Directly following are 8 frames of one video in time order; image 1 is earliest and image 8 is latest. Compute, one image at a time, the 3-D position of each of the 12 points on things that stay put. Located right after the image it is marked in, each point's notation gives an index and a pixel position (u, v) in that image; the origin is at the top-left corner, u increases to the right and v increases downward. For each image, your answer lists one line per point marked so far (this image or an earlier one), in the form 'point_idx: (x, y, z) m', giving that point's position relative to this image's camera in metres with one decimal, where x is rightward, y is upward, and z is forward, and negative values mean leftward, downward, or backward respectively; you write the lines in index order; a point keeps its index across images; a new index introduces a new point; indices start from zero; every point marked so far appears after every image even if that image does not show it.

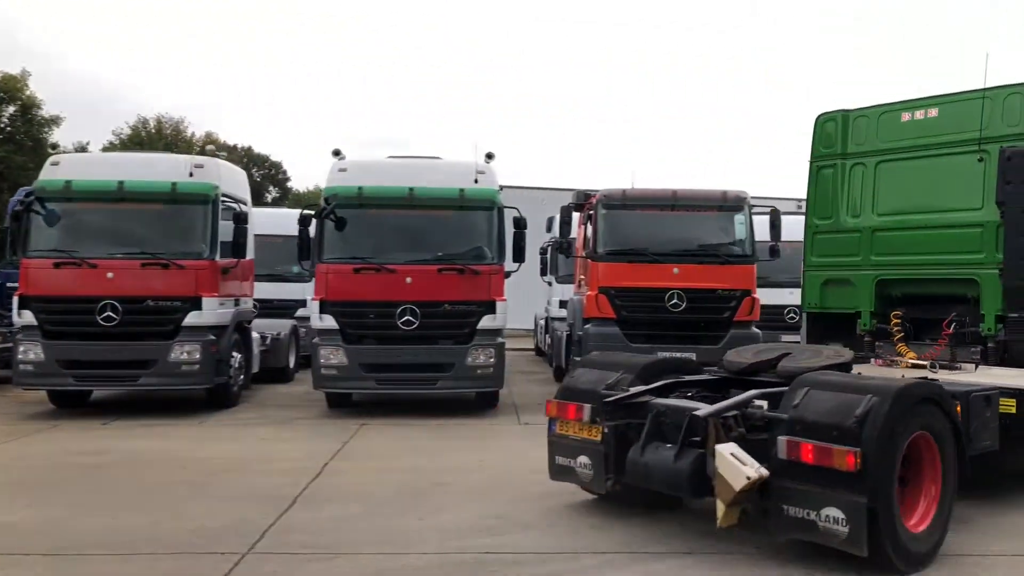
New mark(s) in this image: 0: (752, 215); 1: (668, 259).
0: (+2.9, +0.9, +10.3) m
1: (+2.0, +0.3, +10.0) m
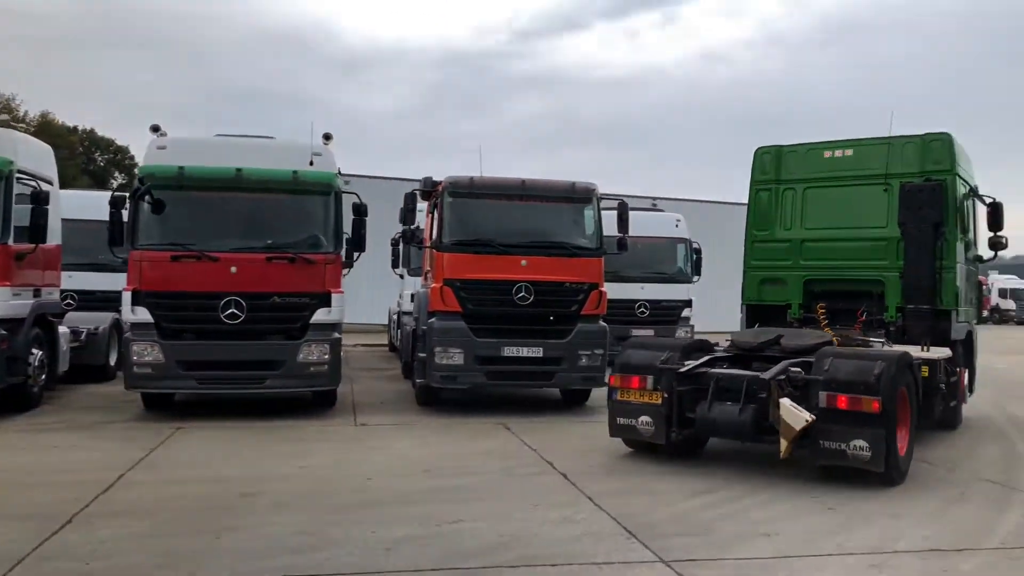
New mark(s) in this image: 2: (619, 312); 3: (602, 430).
0: (+1.0, +1.0, +10.1) m
1: (+0.2, +0.4, +9.7) m
2: (+2.0, -0.5, +16.2) m
3: (+0.9, -1.5, +9.0) m
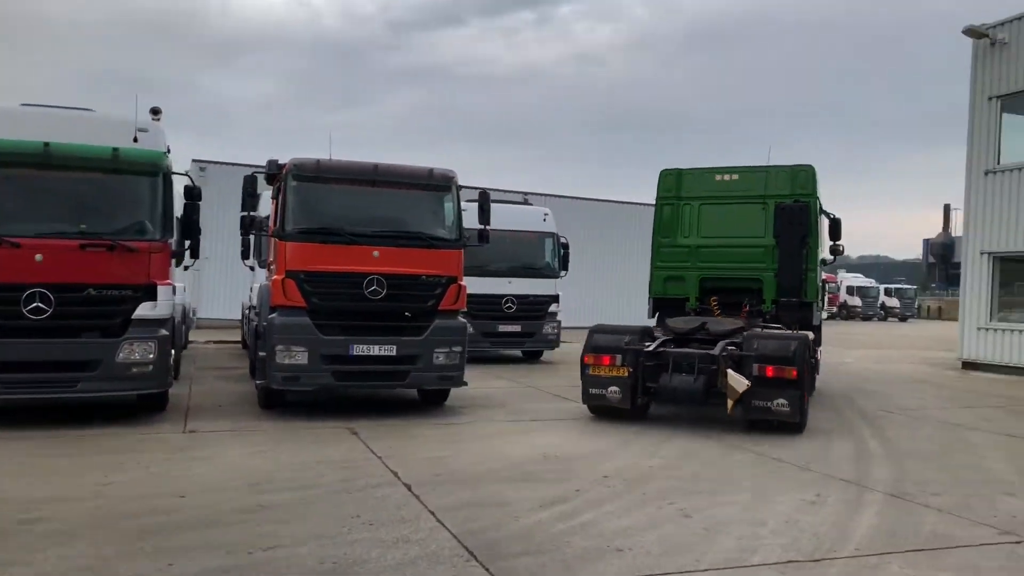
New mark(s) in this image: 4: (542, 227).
0: (-0.6, +1.0, +9.6) m
1: (-1.4, +0.5, +9.0) m
2: (-0.5, -0.4, +15.7) m
3: (-0.6, -1.4, +8.4) m
4: (+0.6, +1.2, +16.5) m
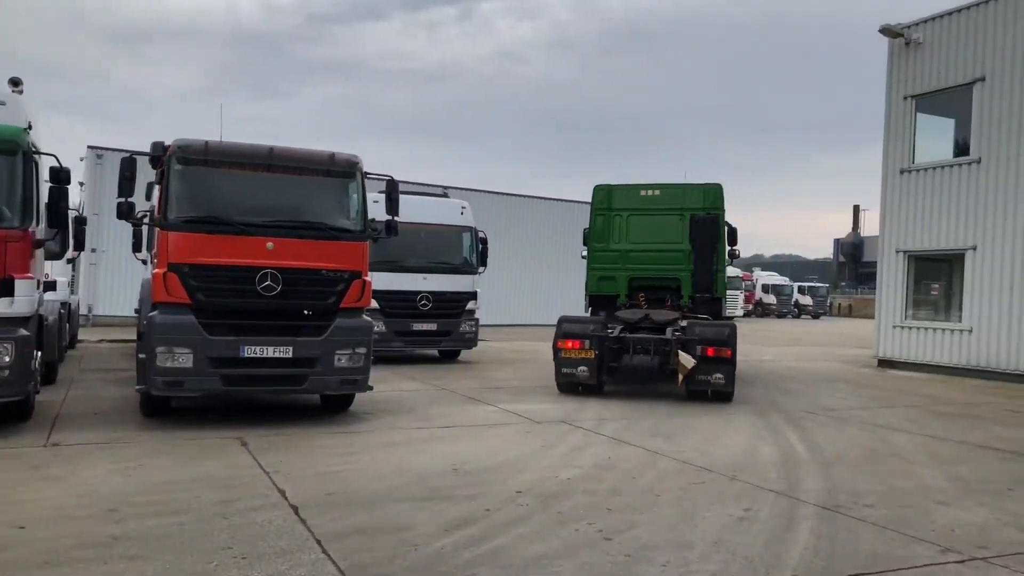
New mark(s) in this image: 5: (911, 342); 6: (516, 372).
0: (-1.5, +1.1, +8.8) m
1: (-2.3, +0.5, +8.2) m
2: (-2.0, -0.3, +14.9) m
3: (-1.4, -1.4, +7.7) m
4: (-1.0, +1.3, +15.8) m
5: (+8.0, -1.1, +16.8) m
6: (0.0, -1.4, +14.1) m
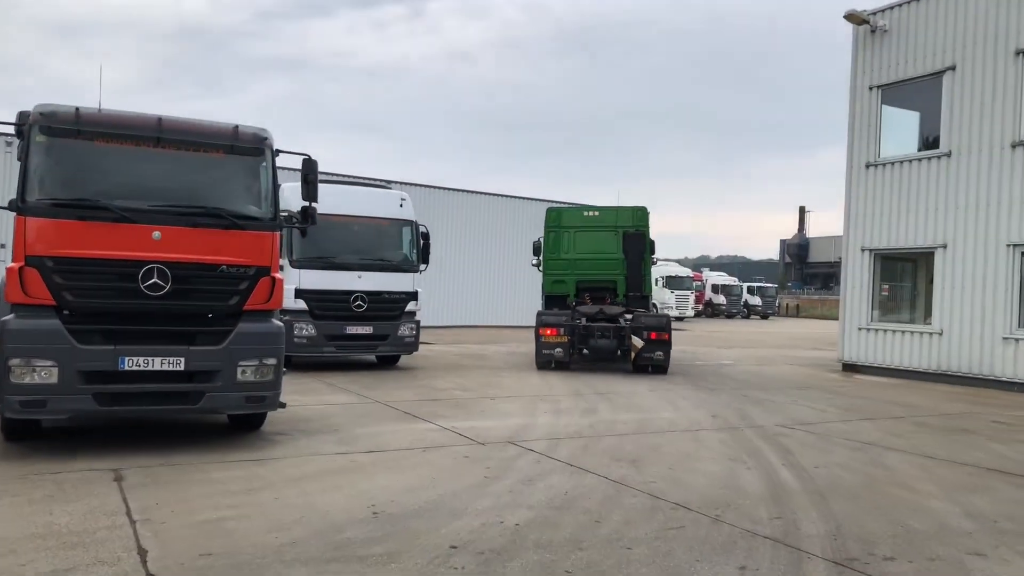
0: (-2.1, +1.1, +7.5) m
1: (-2.8, +0.5, +6.8) m
2: (-2.9, -0.3, +13.5) m
3: (-1.9, -1.4, +6.4) m
4: (-1.9, +1.3, +14.5) m
5: (+6.9, -1.1, +16.0) m
6: (-0.8, -1.4, +12.9) m
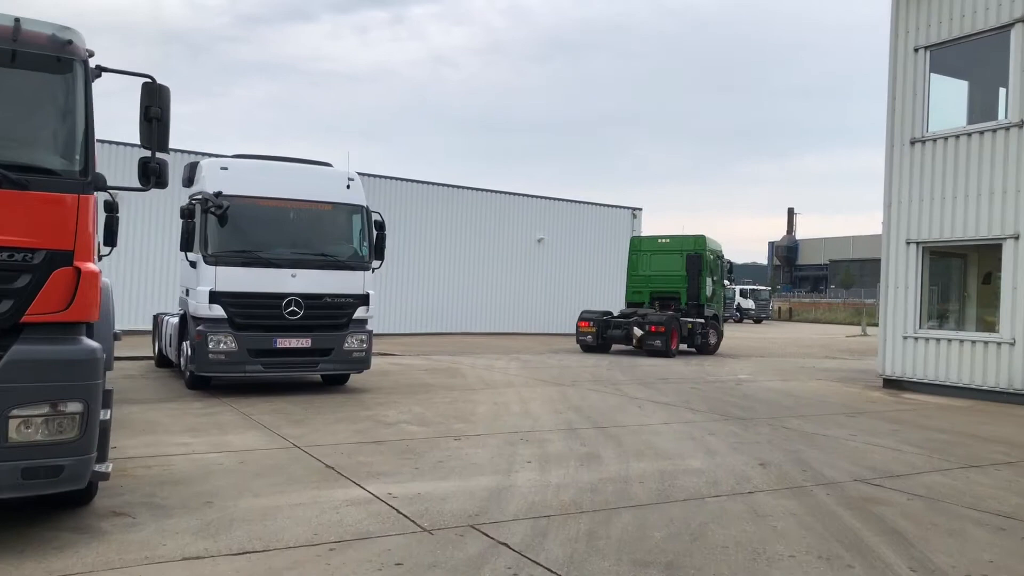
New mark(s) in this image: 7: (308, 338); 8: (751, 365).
0: (-2.3, +1.1, +4.6) m
1: (-3.0, +0.5, +4.0) m
2: (-3.3, -0.3, +10.7) m
3: (-2.1, -1.4, +3.5) m
4: (-2.3, +1.2, +11.7) m
5: (+6.6, -1.1, +13.3) m
6: (-1.1, -1.4, +10.1) m
7: (-2.6, -0.6, +11.0) m
8: (+5.2, -1.7, +18.4) m
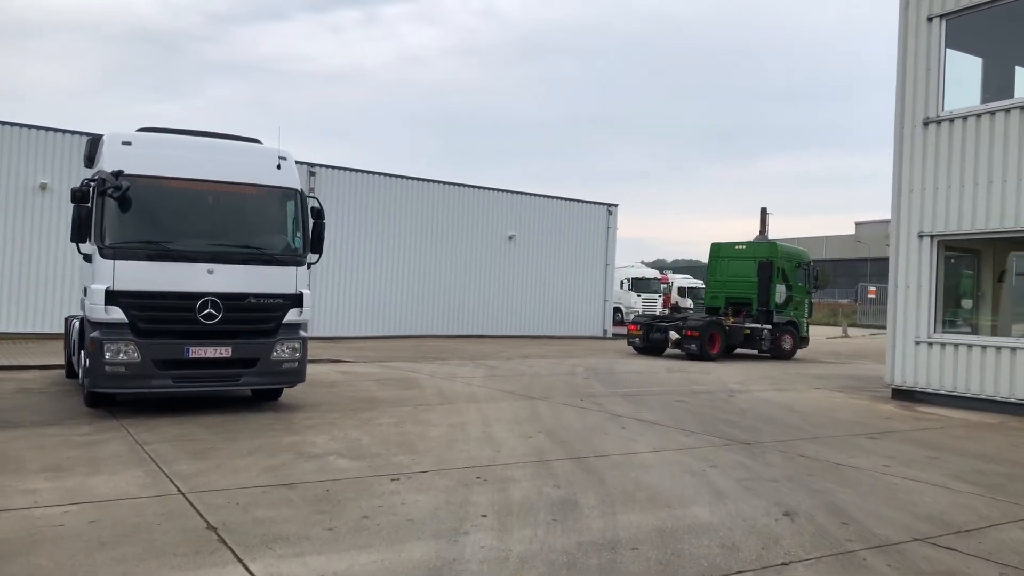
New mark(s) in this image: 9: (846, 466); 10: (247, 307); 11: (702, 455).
0: (-2.5, +1.1, +2.9) m
1: (-3.2, +0.6, +2.2) m
2: (-3.7, -0.3, +8.9) m
3: (-2.3, -1.3, +1.8) m
4: (-2.8, +1.3, +9.9) m
5: (+6.0, -1.1, +11.8) m
6: (-1.5, -1.4, +8.3) m
7: (-3.1, -0.6, +9.2) m
8: (+4.6, -1.7, +16.9) m
9: (+2.8, -1.5, +7.0) m
10: (-2.9, -0.2, +9.3) m
11: (+1.6, -1.4, +7.3) m
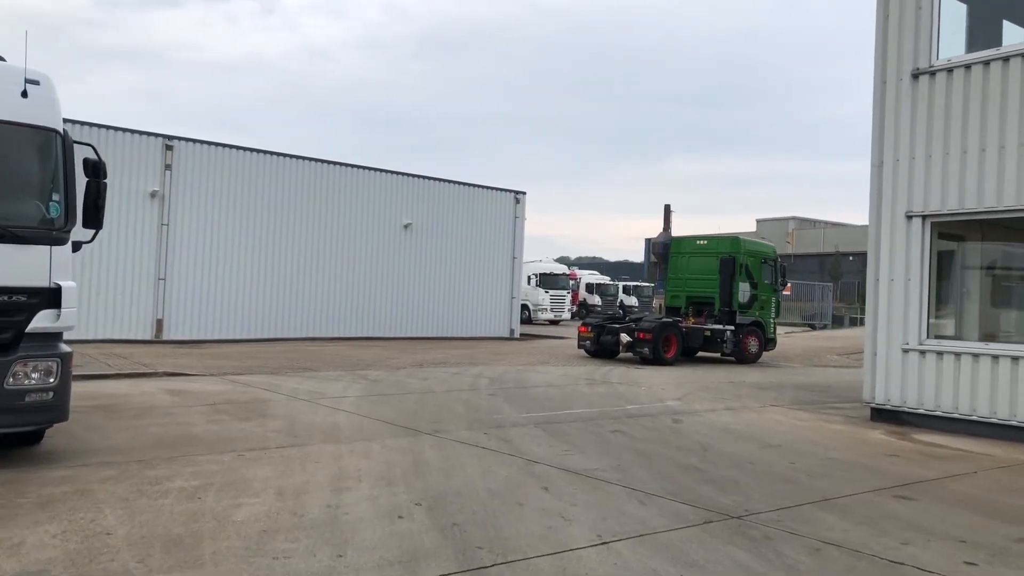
0: (-2.7, +1.2, -0.4) m
1: (-3.3, +0.6, -1.2) m
2: (-4.6, -0.2, +5.5) m
3: (-2.4, -1.3, -1.4) m
4: (-3.8, +1.3, +6.6) m
5: (+4.7, -1.0, +9.5) m
6: (-2.4, -1.3, +5.1) m
7: (-4.0, -0.6, +5.9) m
8: (+2.7, -1.6, +14.3) m
9: (+2.1, -1.4, +4.3) m
10: (-3.8, -0.1, +6.0) m
11: (+0.9, -1.4, +4.4) m
